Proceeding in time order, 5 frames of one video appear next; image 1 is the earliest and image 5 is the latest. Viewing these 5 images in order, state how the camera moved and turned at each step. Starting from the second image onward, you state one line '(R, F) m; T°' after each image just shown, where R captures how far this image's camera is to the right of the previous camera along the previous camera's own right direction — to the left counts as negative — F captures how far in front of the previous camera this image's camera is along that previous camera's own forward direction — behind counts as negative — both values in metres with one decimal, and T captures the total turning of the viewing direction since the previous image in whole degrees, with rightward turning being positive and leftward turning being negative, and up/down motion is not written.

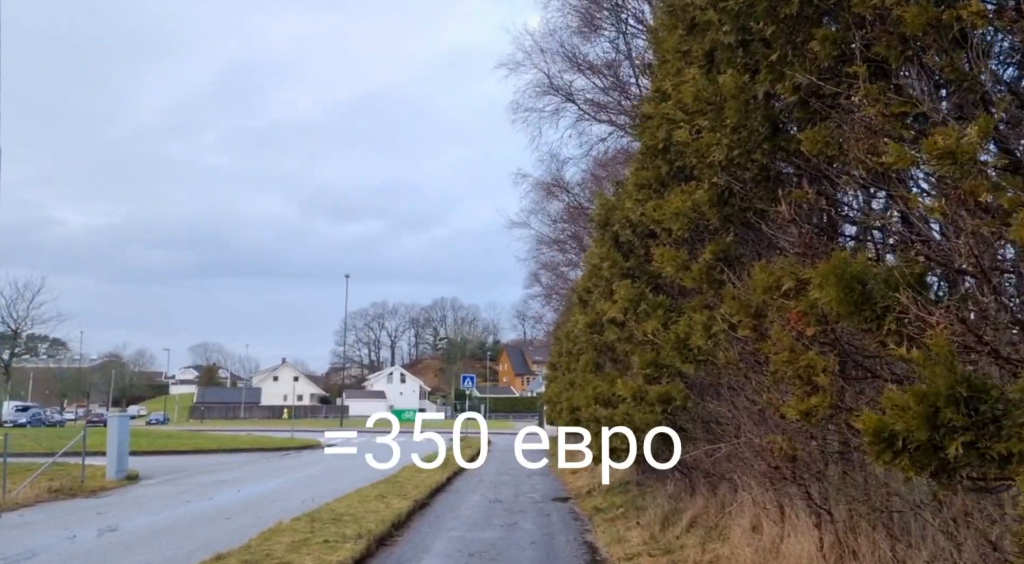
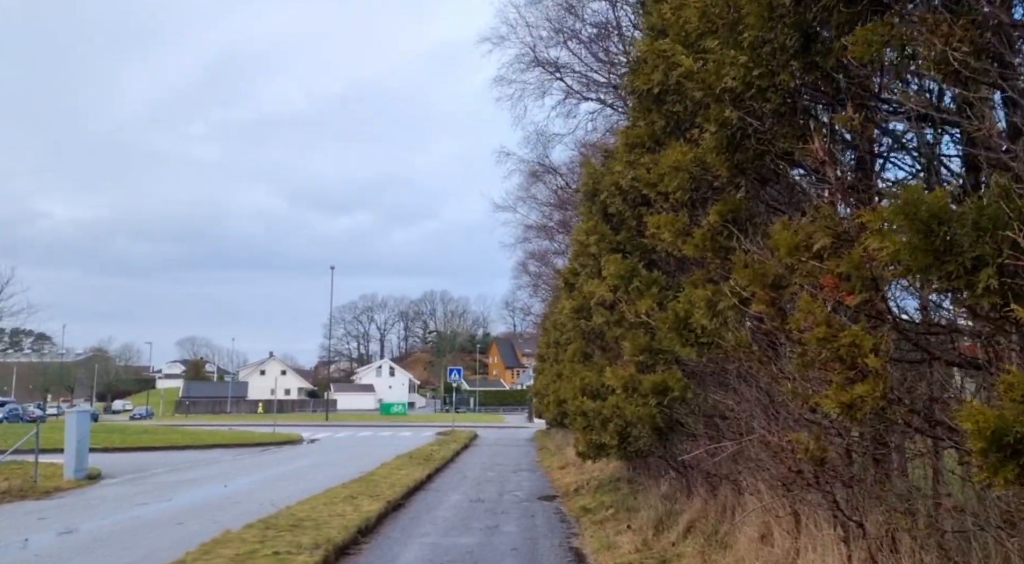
(+0.2, +1.4) m; +1°
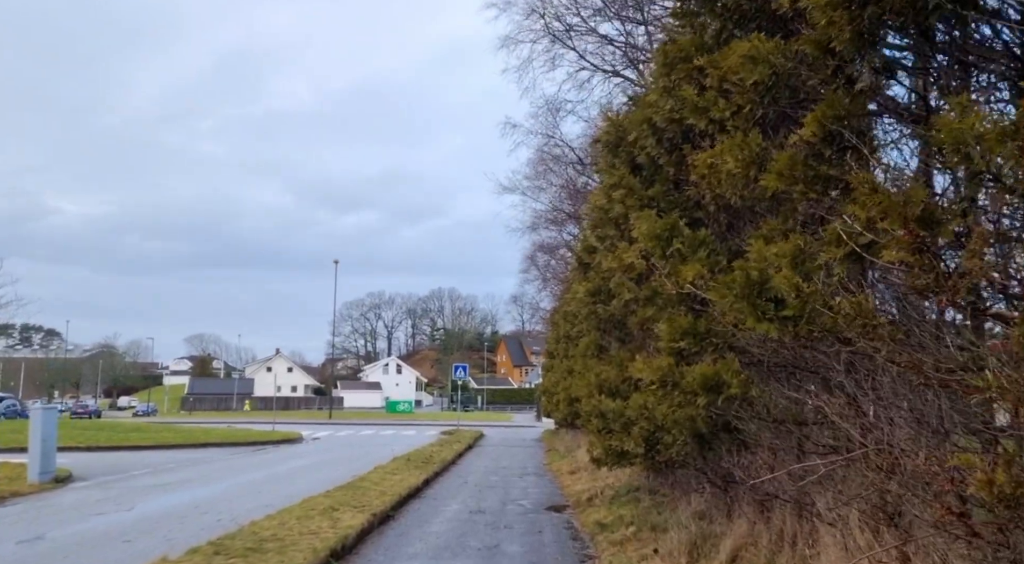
(0.0, +2.3) m; 0°
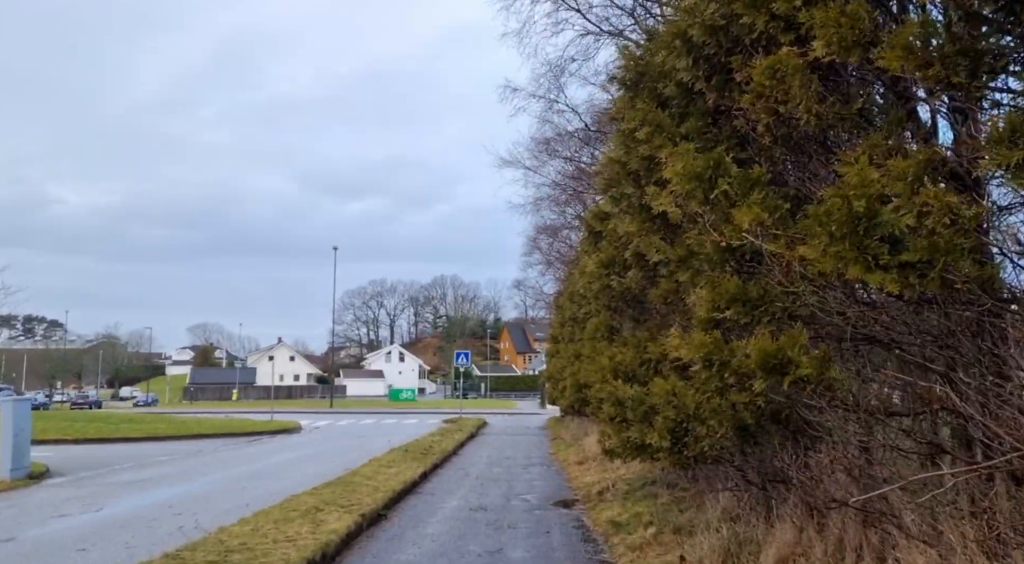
(0.0, +1.6) m; 0°
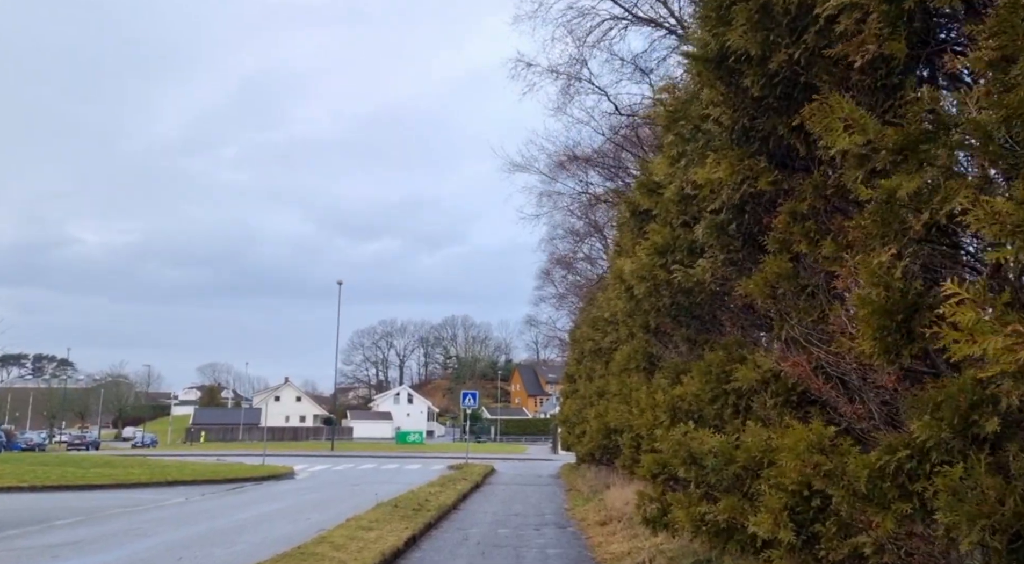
(0.0, +3.9) m; -1°
